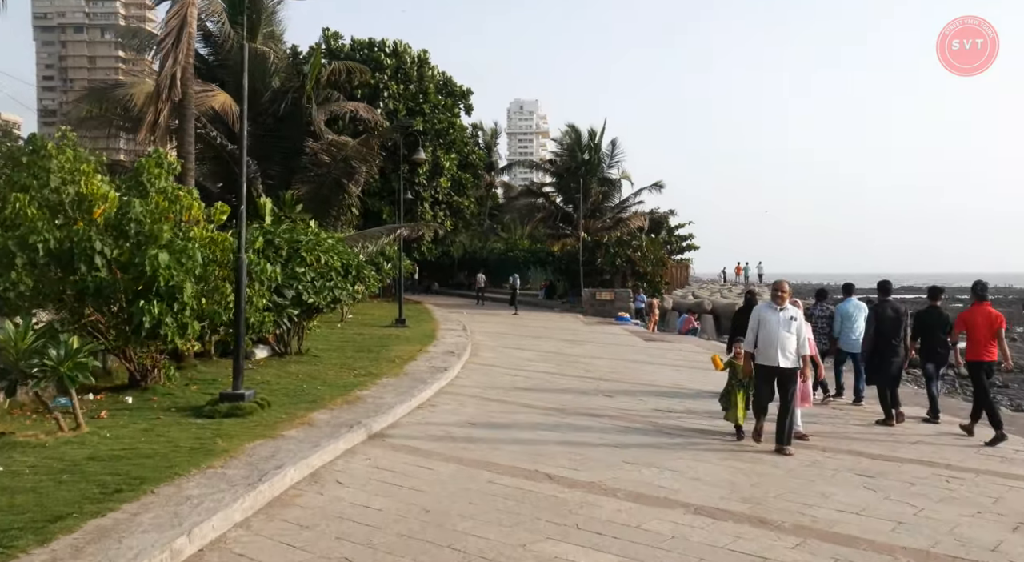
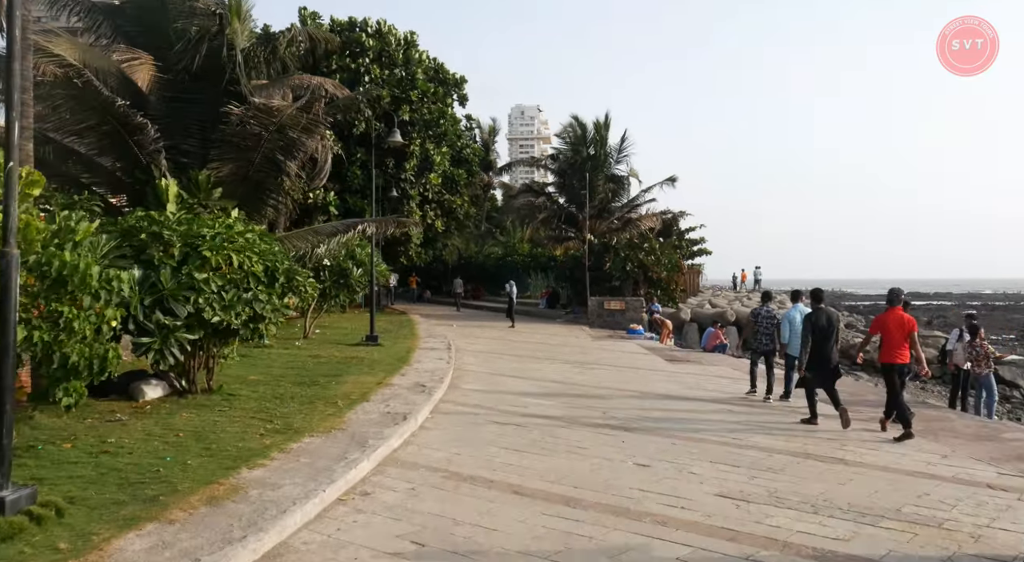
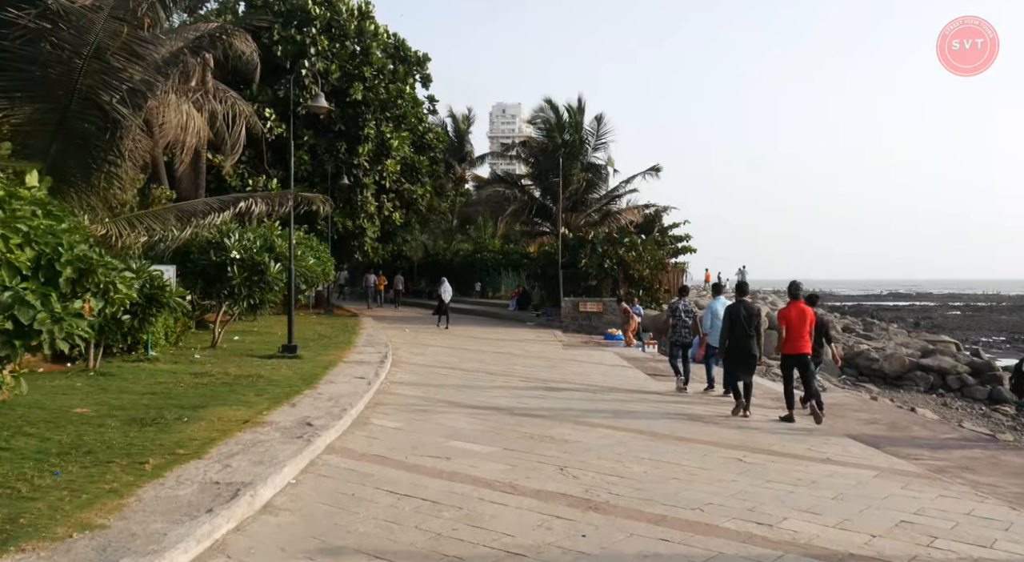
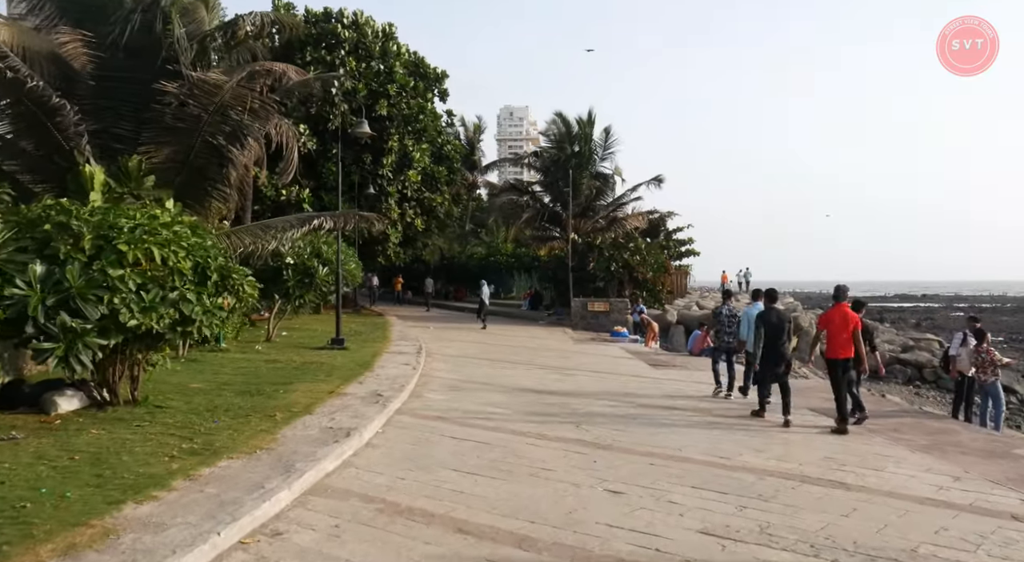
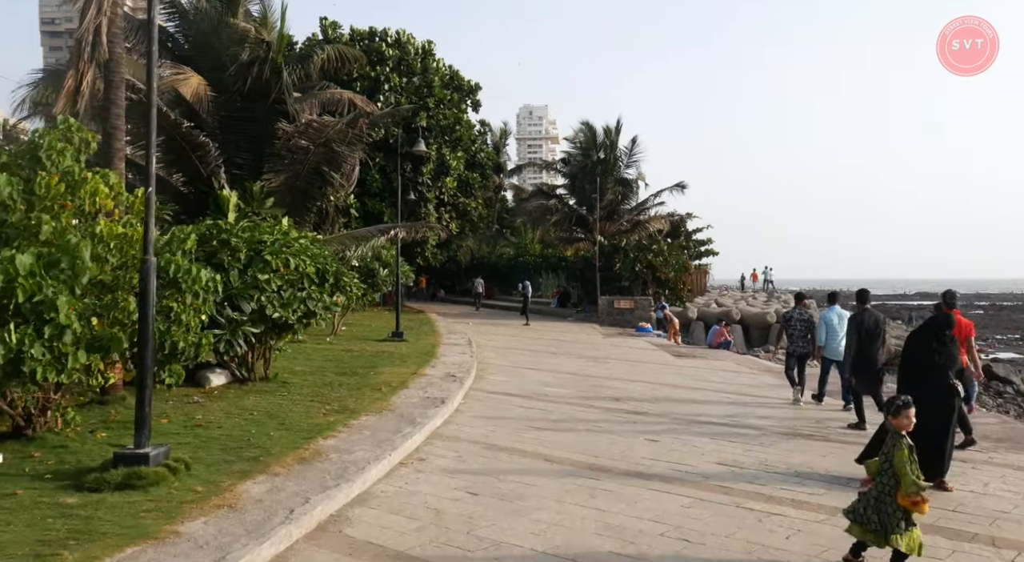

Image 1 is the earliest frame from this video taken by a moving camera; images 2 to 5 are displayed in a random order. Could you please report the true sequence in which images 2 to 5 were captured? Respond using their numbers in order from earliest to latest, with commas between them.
5, 2, 4, 3
